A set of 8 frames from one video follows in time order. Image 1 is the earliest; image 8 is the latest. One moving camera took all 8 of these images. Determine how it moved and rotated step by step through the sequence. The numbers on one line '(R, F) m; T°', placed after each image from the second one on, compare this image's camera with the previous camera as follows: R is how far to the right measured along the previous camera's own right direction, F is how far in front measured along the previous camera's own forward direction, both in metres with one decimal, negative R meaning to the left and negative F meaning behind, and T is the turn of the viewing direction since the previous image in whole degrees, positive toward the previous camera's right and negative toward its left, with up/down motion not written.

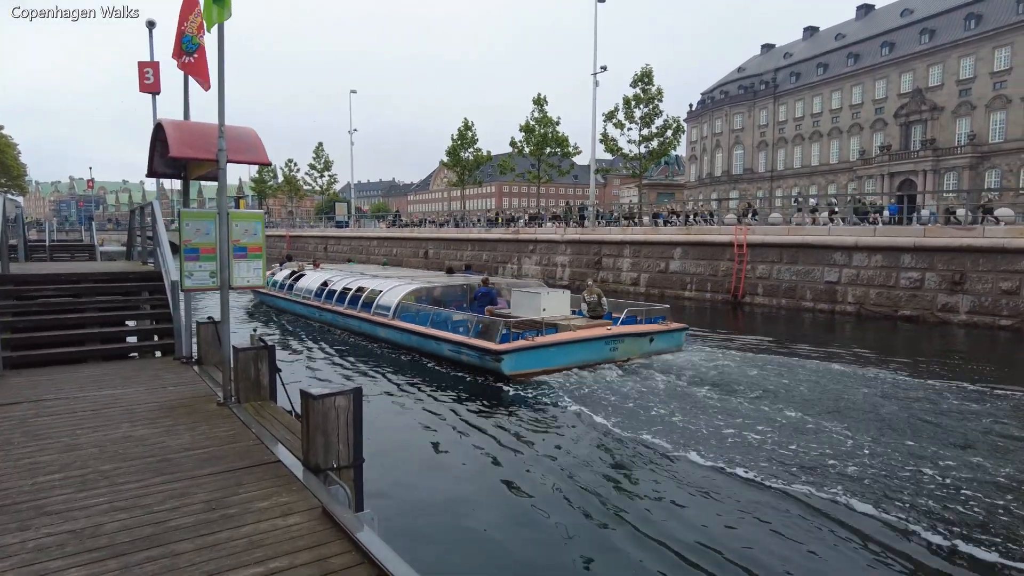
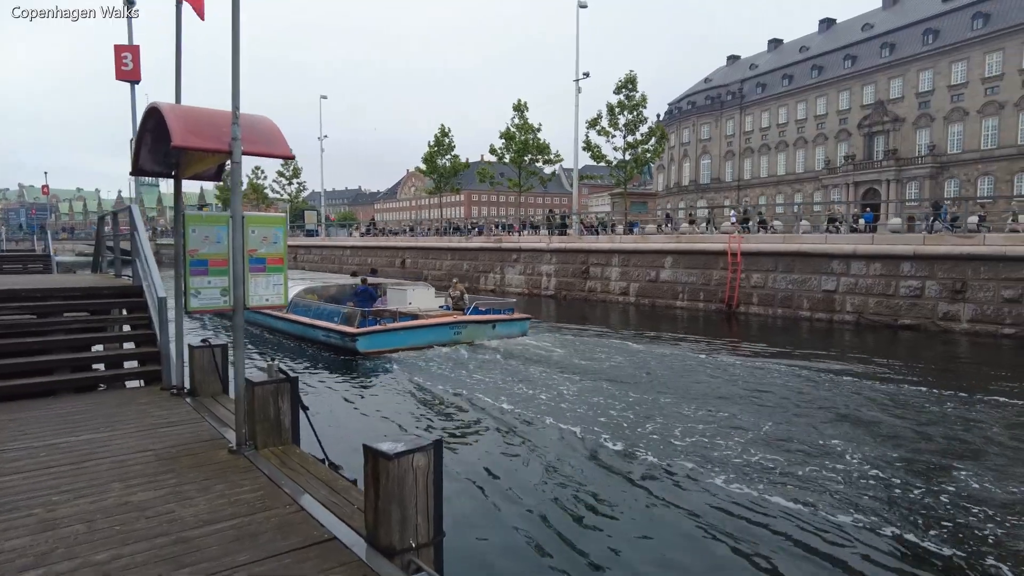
(-0.8, +0.9) m; +3°
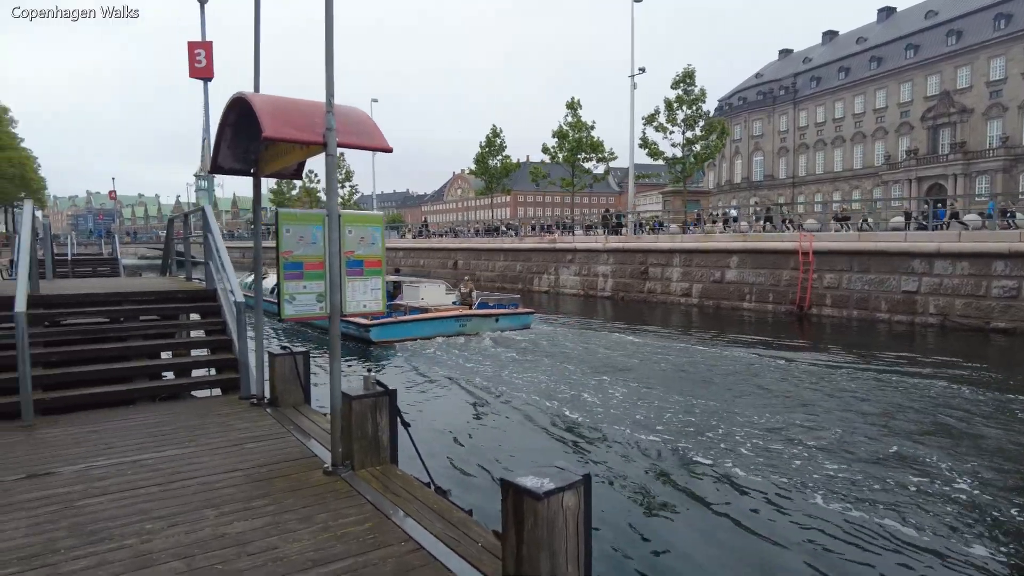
(-0.5, +0.5) m; -4°
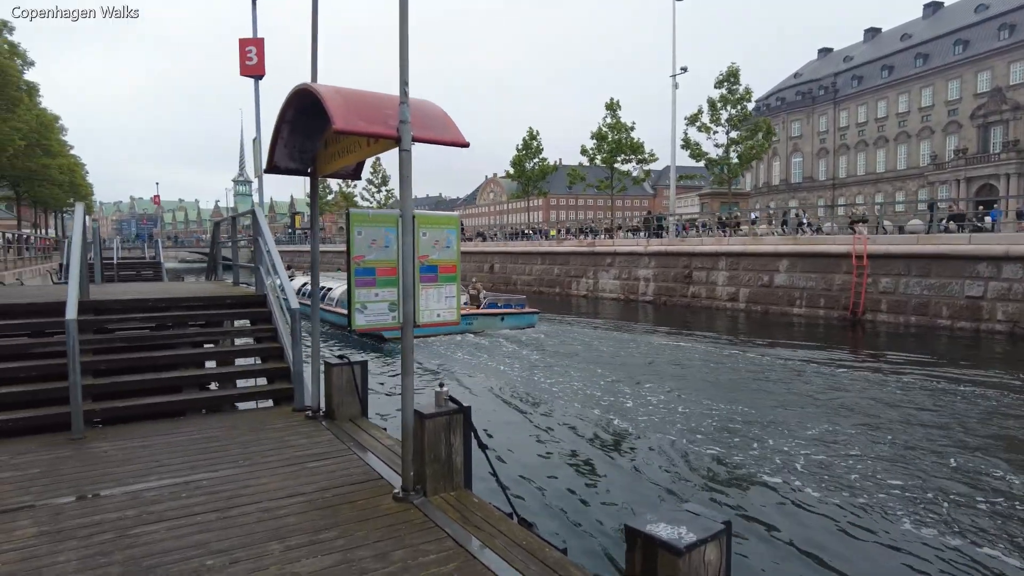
(-0.3, +0.4) m; -3°
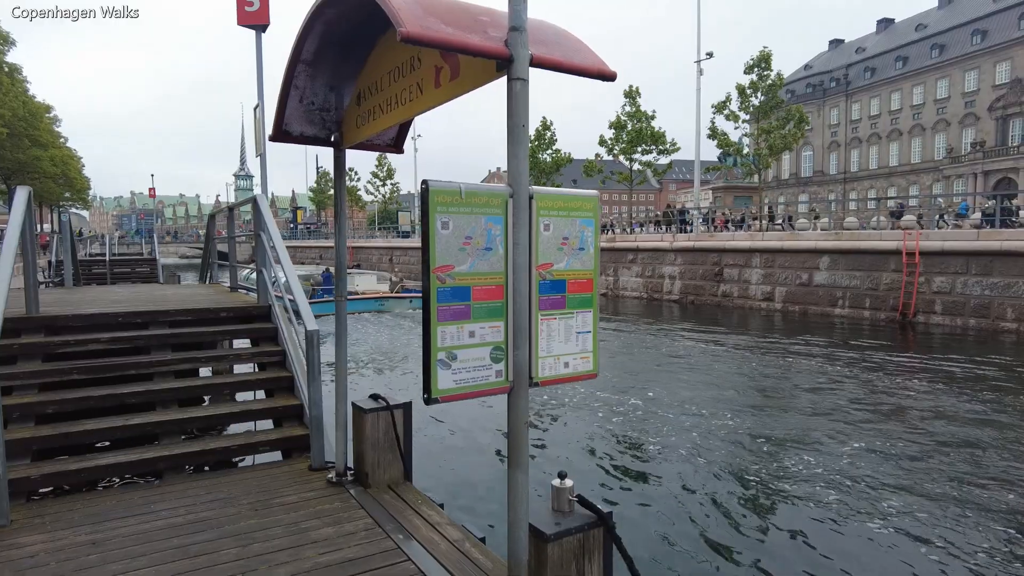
(-0.6, +1.5) m; 0°
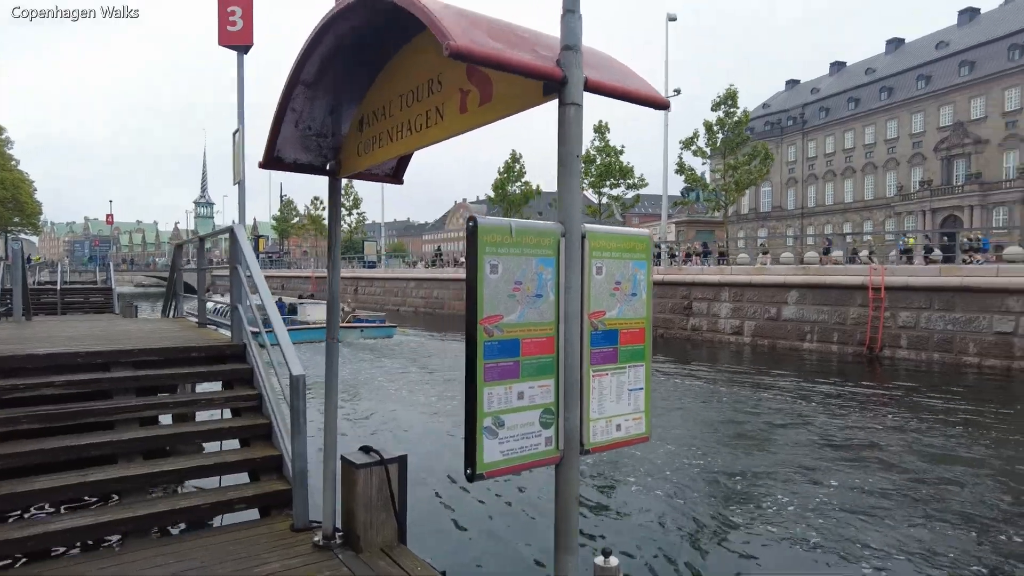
(-0.2, +0.3) m; +3°
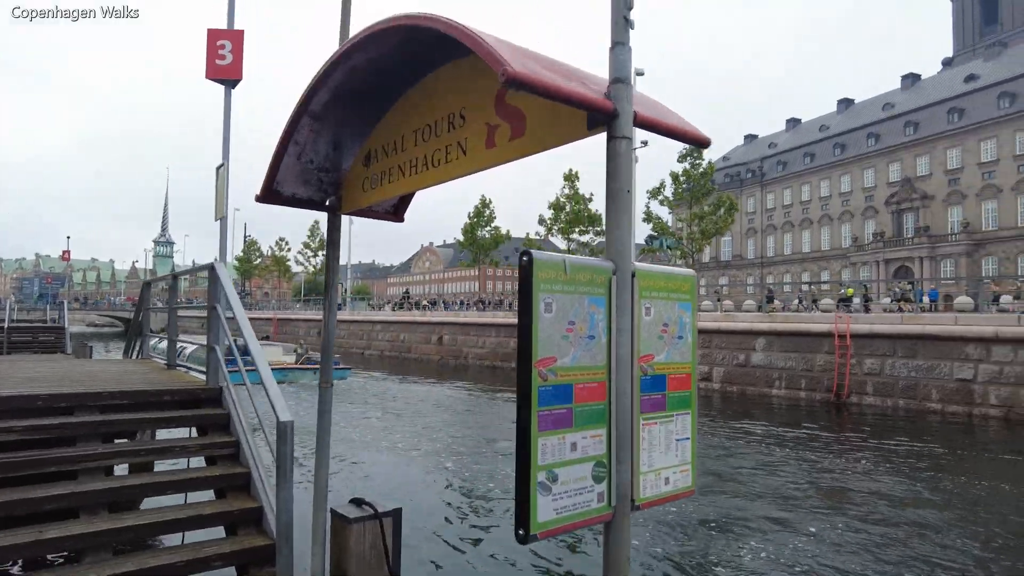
(-0.2, +0.1) m; +3°
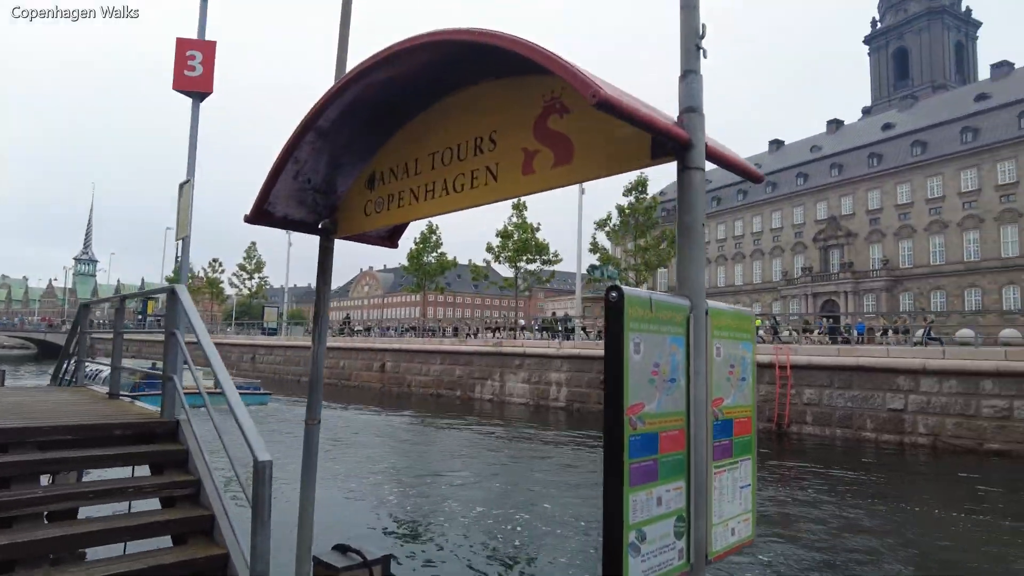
(-0.3, +0.2) m; +5°
